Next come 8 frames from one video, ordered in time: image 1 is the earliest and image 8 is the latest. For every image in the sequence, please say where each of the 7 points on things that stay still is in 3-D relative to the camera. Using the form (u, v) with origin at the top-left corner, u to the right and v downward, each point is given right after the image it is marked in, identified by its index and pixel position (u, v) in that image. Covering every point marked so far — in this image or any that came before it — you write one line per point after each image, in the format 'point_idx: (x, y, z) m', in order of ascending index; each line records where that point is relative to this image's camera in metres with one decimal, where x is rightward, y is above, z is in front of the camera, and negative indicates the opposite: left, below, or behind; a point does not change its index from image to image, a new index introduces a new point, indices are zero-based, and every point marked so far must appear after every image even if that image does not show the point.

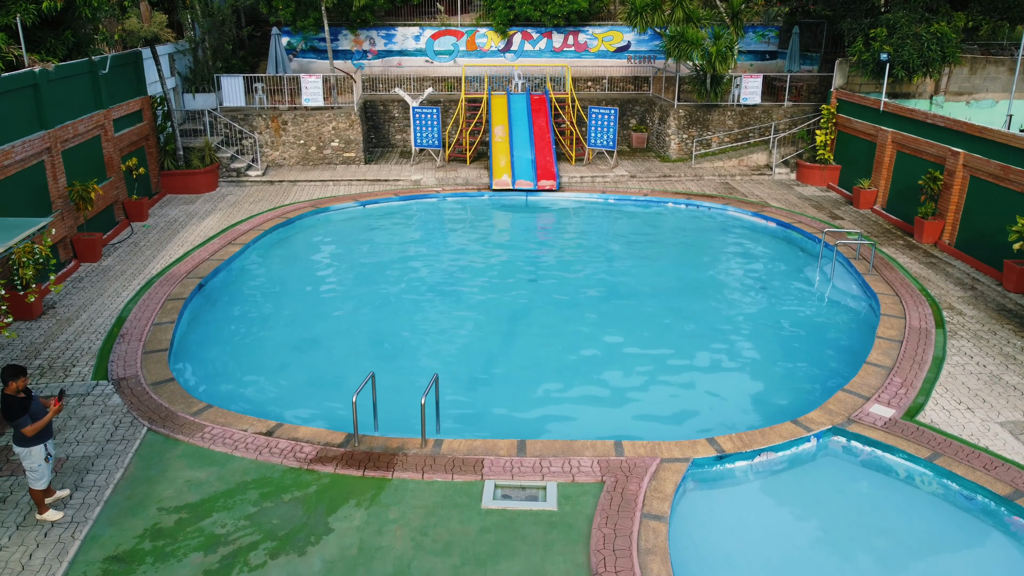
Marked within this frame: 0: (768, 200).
0: (+6.3, +2.1, +19.6) m
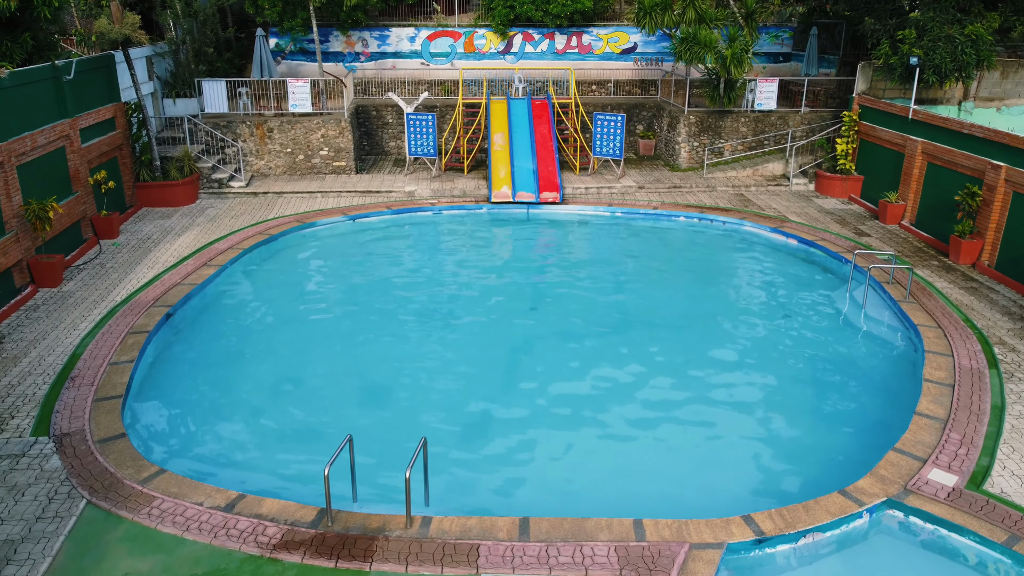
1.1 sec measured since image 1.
0: (+6.3, +1.7, +18.3) m
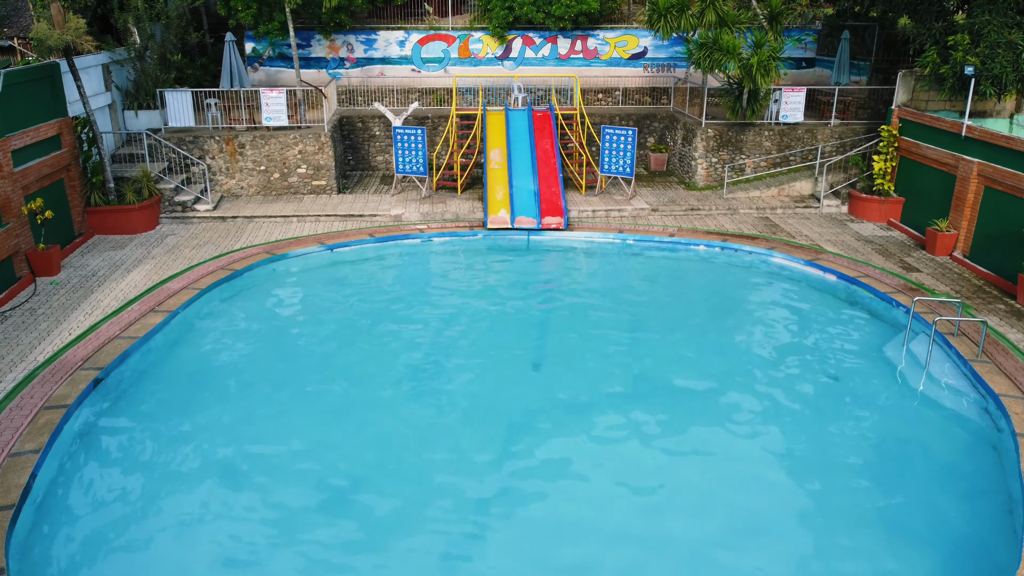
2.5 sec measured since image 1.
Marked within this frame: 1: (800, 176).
0: (+6.3, +0.9, +16.2) m
1: (+6.9, +2.7, +19.1) m
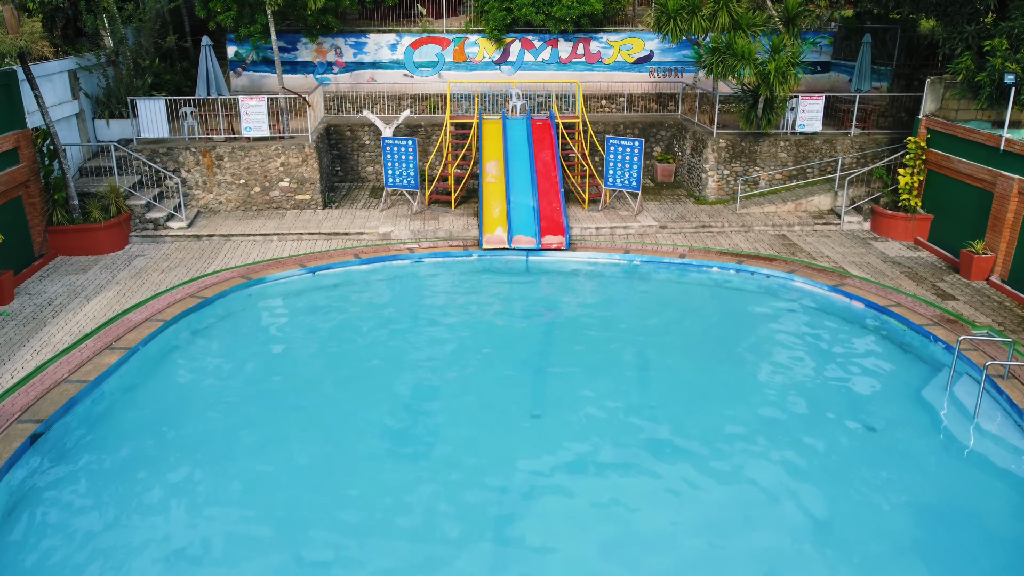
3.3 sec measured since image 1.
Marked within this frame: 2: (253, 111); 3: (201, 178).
0: (+6.2, +0.4, +14.9) m
1: (+6.8, +2.2, +17.8) m
2: (-5.6, +3.8, +17.3) m
3: (-6.8, +2.4, +17.4) m
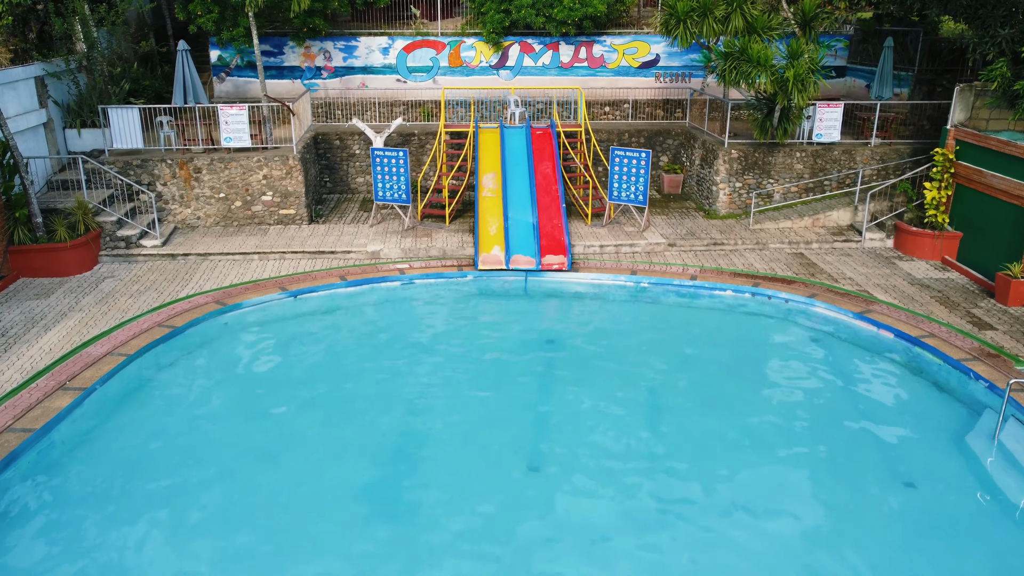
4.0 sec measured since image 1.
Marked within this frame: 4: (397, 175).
0: (+6.2, 0.0, +13.8) m
1: (+6.8, +1.7, +16.7) m
2: (-5.7, +3.4, +16.2) m
3: (-6.8, +2.0, +16.2) m
4: (-2.4, +2.4, +16.8) m
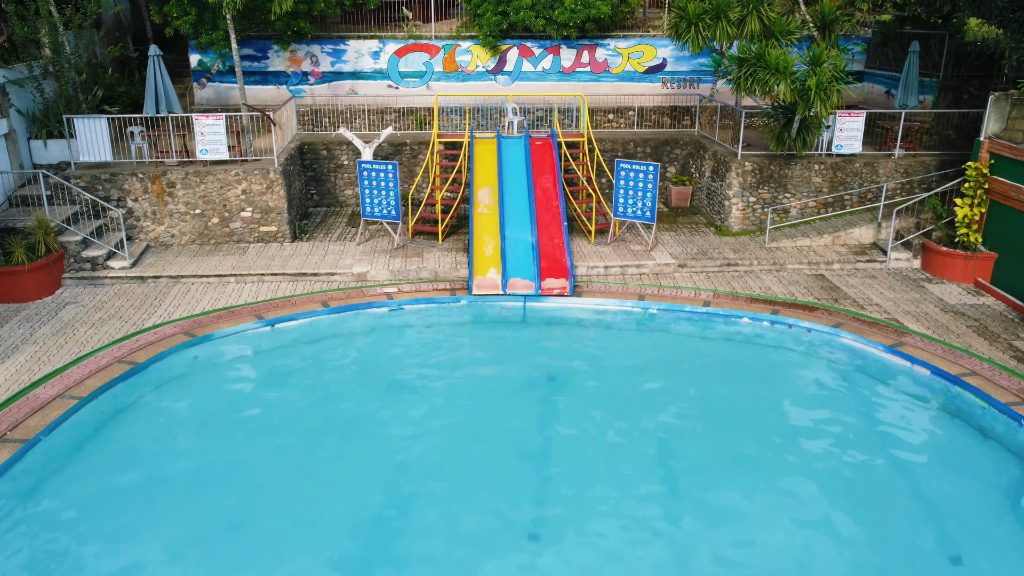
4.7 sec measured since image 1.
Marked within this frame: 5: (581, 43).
0: (+6.1, -0.4, +12.7) m
1: (+6.7, +1.3, +15.5) m
2: (-5.7, +3.0, +15.1) m
3: (-6.8, +1.5, +15.1) m
4: (-2.5, +1.9, +15.6) m
5: (+1.7, +5.9, +19.3) m
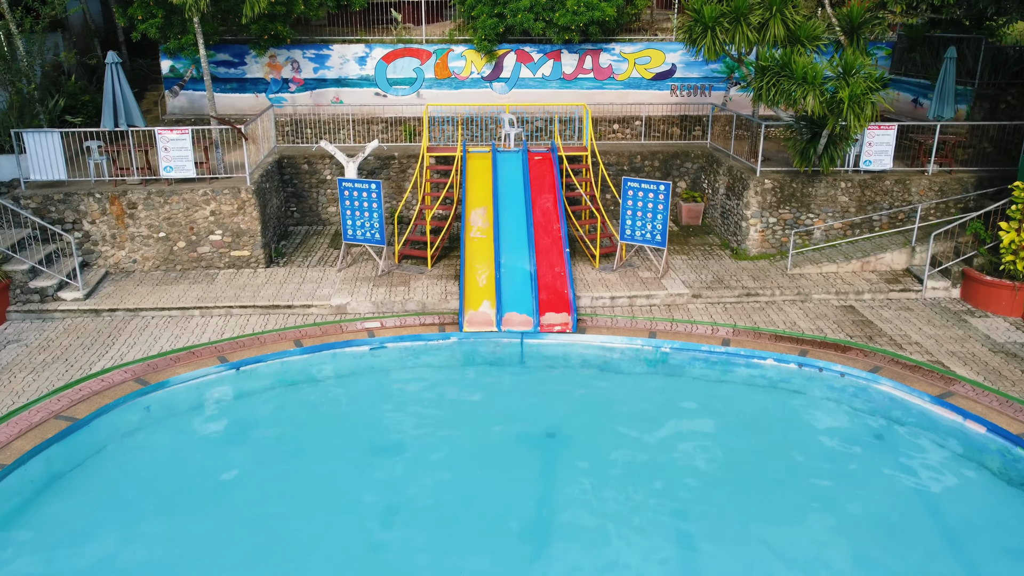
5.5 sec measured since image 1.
0: (+6.1, -1.0, +11.2) m
1: (+6.7, +0.8, +14.1) m
2: (-5.8, +2.4, +13.6) m
3: (-6.9, +1.0, +13.7) m
4: (-2.5, +1.4, +14.2) m
5: (+1.6, +5.4, +17.9) m
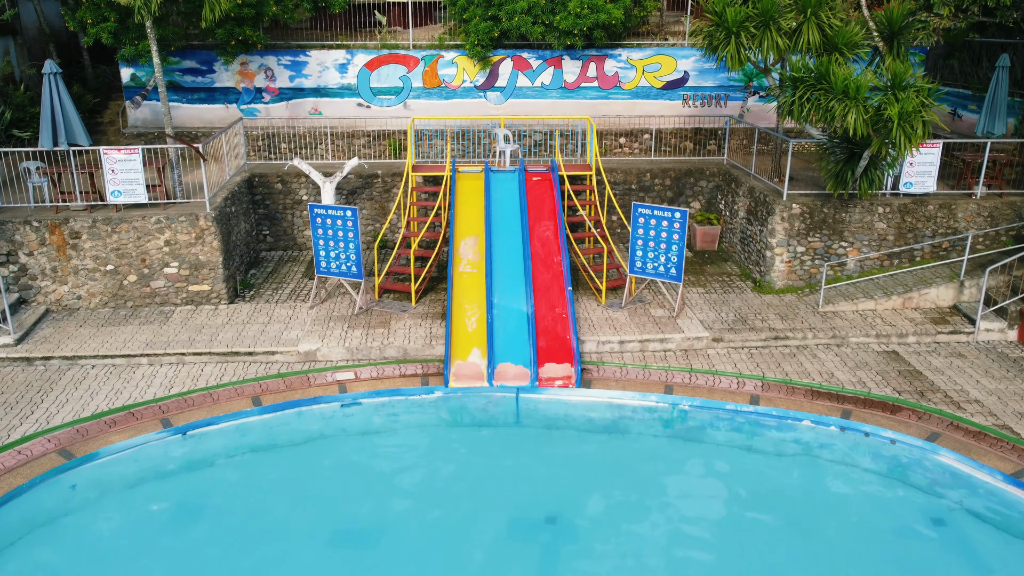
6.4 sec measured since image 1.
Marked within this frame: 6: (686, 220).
0: (+6.0, -1.6, +9.6) m
1: (+6.6, +0.1, +12.4) m
2: (-5.8, +1.8, +12.0) m
3: (-7.0, +0.4, +12.0) m
4: (-2.6, +0.8, +12.6) m
5: (+1.5, +4.8, +16.2) m
6: (+2.6, +1.0, +11.9) m
